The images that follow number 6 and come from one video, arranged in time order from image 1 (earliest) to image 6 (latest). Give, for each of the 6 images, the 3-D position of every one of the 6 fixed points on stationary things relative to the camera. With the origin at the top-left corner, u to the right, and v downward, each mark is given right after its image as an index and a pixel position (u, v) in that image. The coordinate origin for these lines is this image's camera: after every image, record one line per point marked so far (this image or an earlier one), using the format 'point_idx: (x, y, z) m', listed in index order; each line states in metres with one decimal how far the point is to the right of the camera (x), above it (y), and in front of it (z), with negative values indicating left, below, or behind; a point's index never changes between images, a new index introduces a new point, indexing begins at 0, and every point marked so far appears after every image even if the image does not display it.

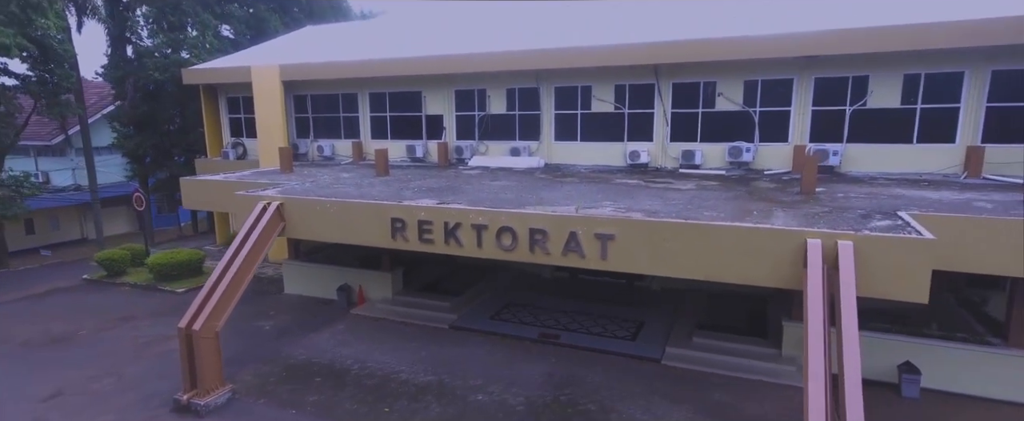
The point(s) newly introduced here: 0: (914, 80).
0: (+6.6, +2.2, +9.1) m
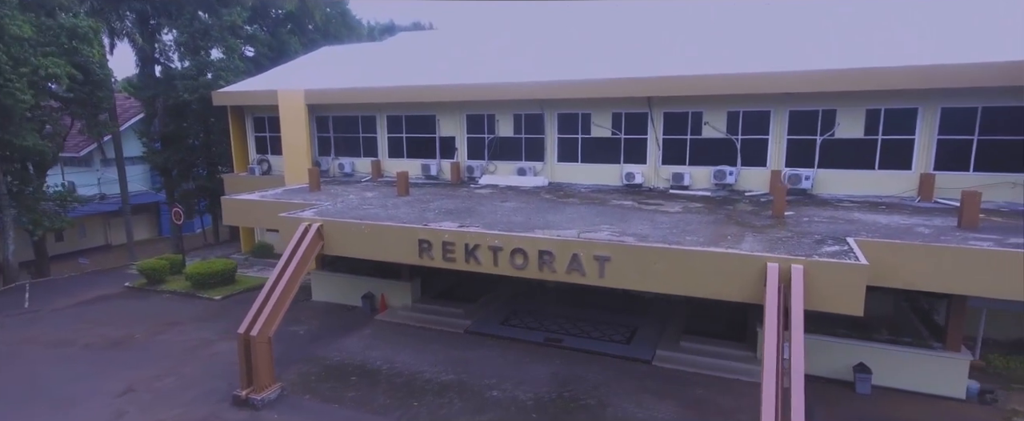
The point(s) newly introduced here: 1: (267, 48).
0: (+6.8, +1.8, +10.3) m
1: (-8.7, +5.8, +19.7) m
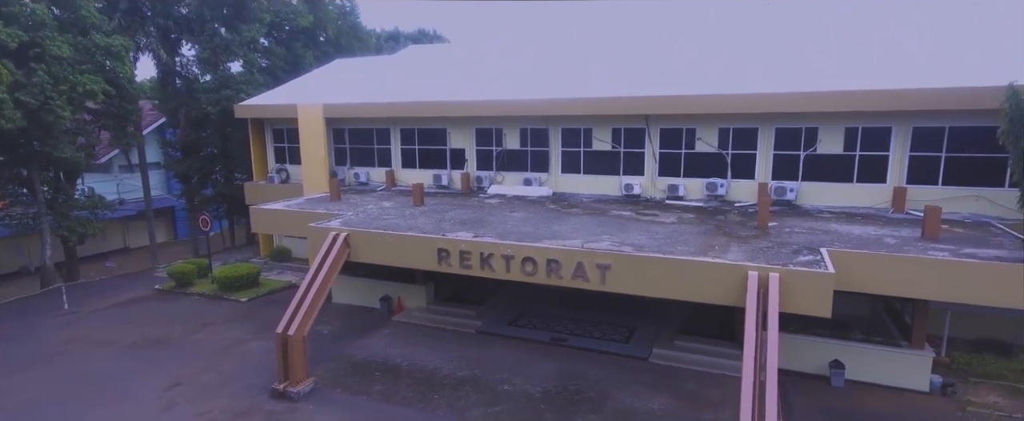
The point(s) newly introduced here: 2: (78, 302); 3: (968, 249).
0: (+7.0, +1.6, +11.3) m
1: (-8.5, +5.6, +20.6) m
2: (-11.4, -2.4, +14.6) m
3: (+6.8, -0.6, +8.3) m
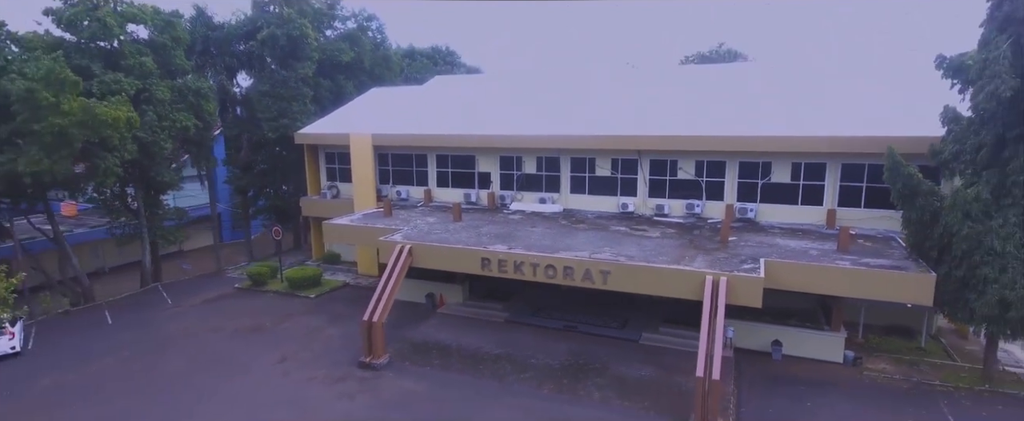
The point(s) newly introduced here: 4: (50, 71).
0: (+7.6, +1.2, +14.6) m
1: (-7.9, +5.1, +23.9) m
2: (-10.9, -2.8, +17.9) m
3: (+7.4, -1.0, +11.6) m
4: (-11.1, +3.4, +13.3) m
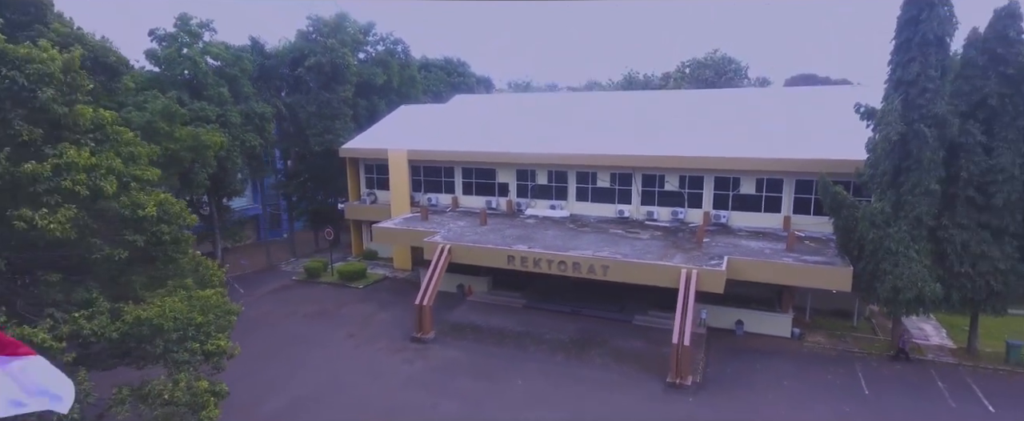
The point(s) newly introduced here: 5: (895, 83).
0: (+8.1, +1.0, +18.0) m
1: (-7.4, +5.0, +27.3) m
2: (-10.3, -3.0, +21.3) m
3: (+8.0, -1.2, +15.0) m
4: (-10.5, +3.2, +16.7) m
5: (+9.0, +3.0, +13.0) m
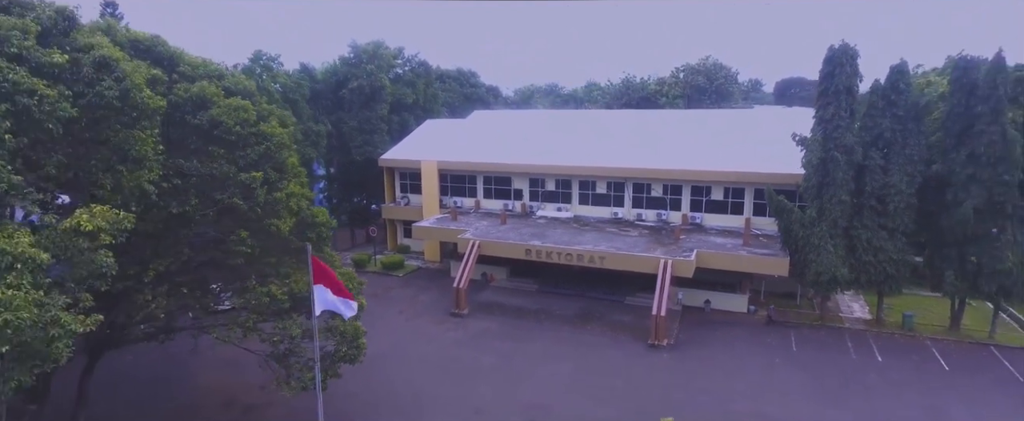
0: (+8.8, +0.8, +22.4) m
1: (-6.7, +5.0, +31.7) m
2: (-9.7, -3.1, +25.7) m
3: (+8.6, -1.4, +19.4) m
4: (-9.9, +3.1, +21.1) m
5: (+9.6, +2.8, +17.4) m
